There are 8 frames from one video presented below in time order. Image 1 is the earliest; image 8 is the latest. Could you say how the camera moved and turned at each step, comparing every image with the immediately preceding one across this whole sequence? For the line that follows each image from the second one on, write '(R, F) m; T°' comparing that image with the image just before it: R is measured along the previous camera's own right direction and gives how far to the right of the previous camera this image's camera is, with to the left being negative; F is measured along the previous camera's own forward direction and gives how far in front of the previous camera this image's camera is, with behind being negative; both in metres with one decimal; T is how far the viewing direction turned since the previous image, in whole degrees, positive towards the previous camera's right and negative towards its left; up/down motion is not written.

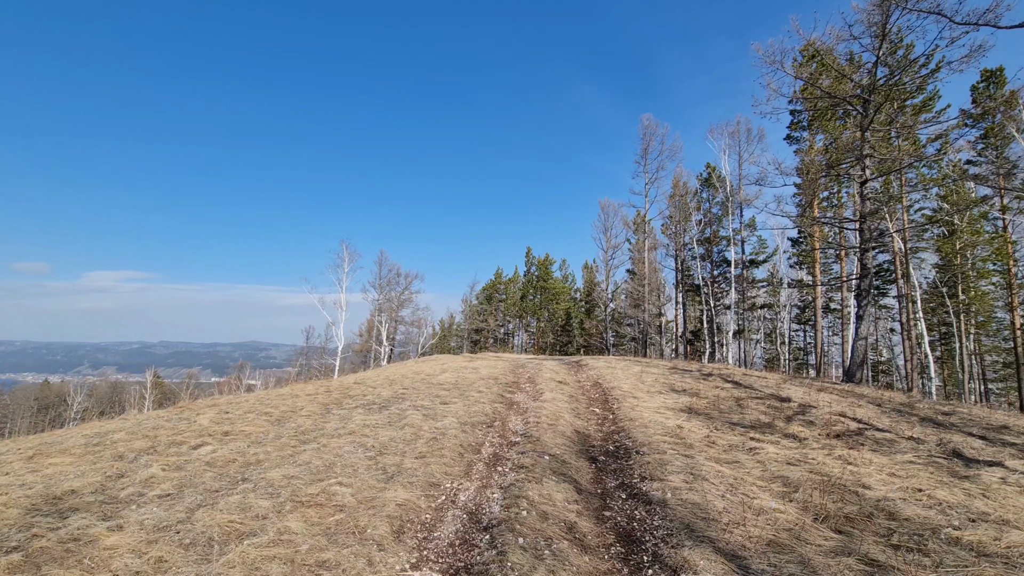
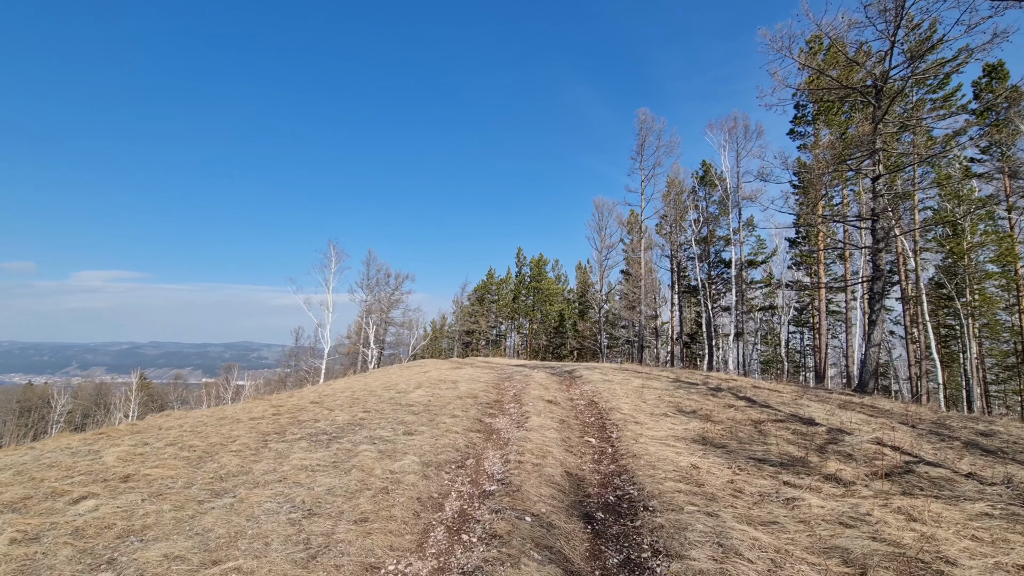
(+0.2, +1.0) m; +1°
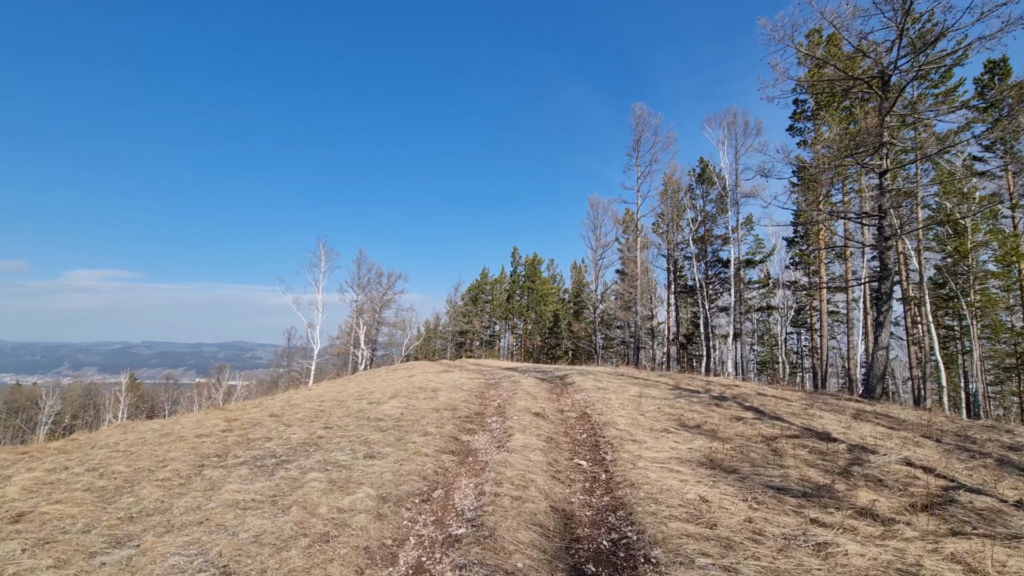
(+0.2, +0.7) m; +1°
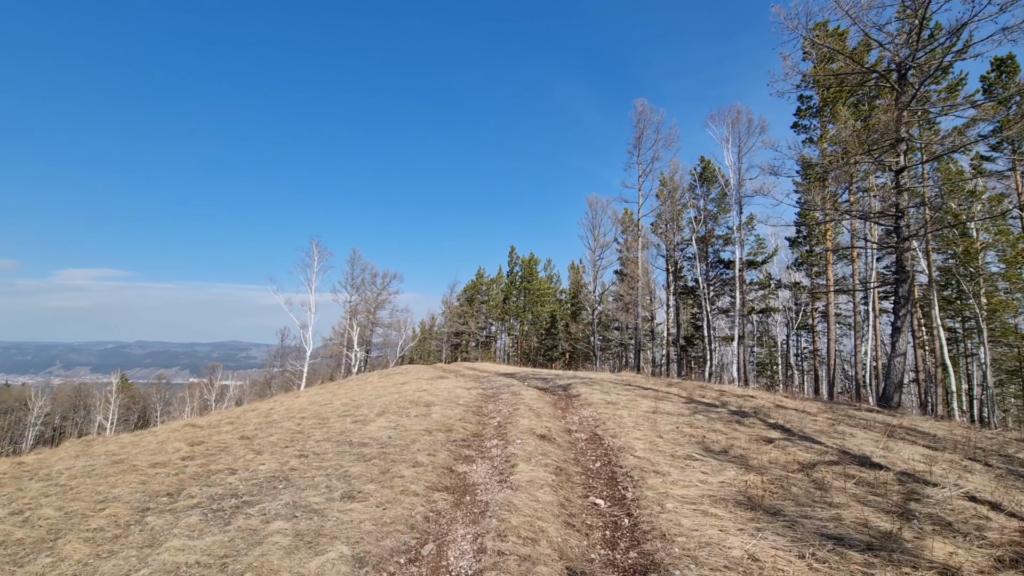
(-0.1, +0.6) m; +1°
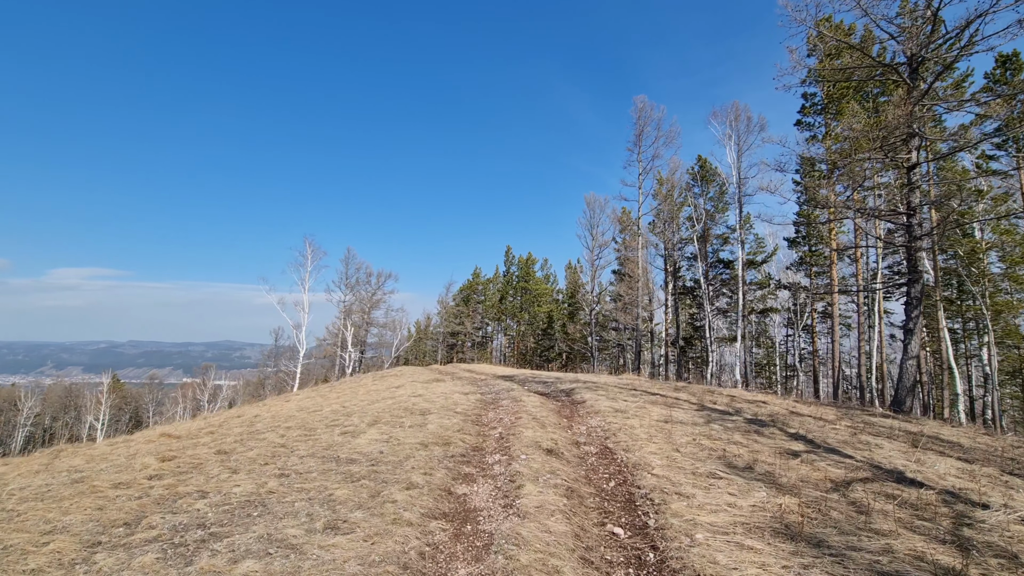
(-0.1, +0.4) m; +1°
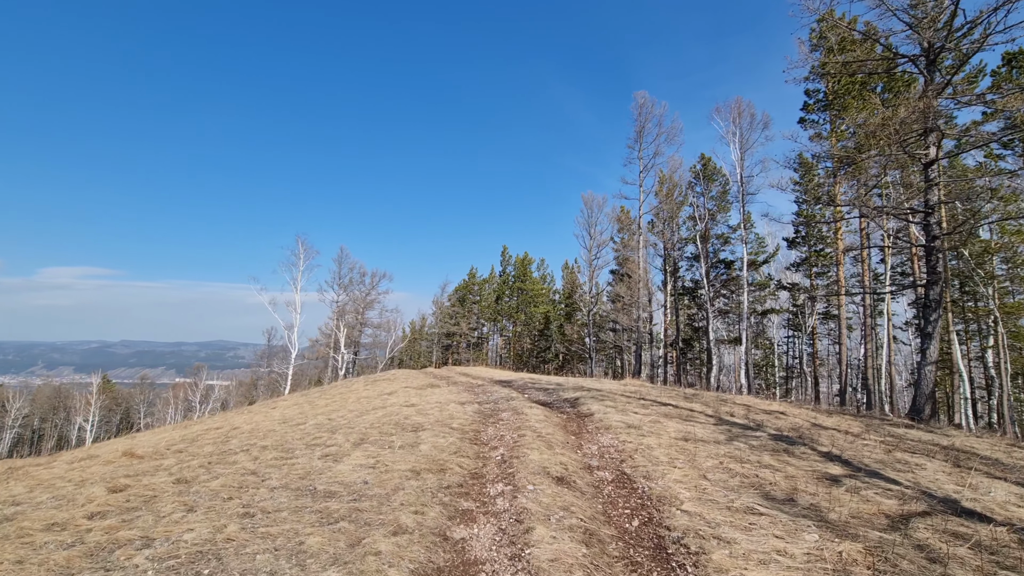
(-0.1, +0.6) m; +1°
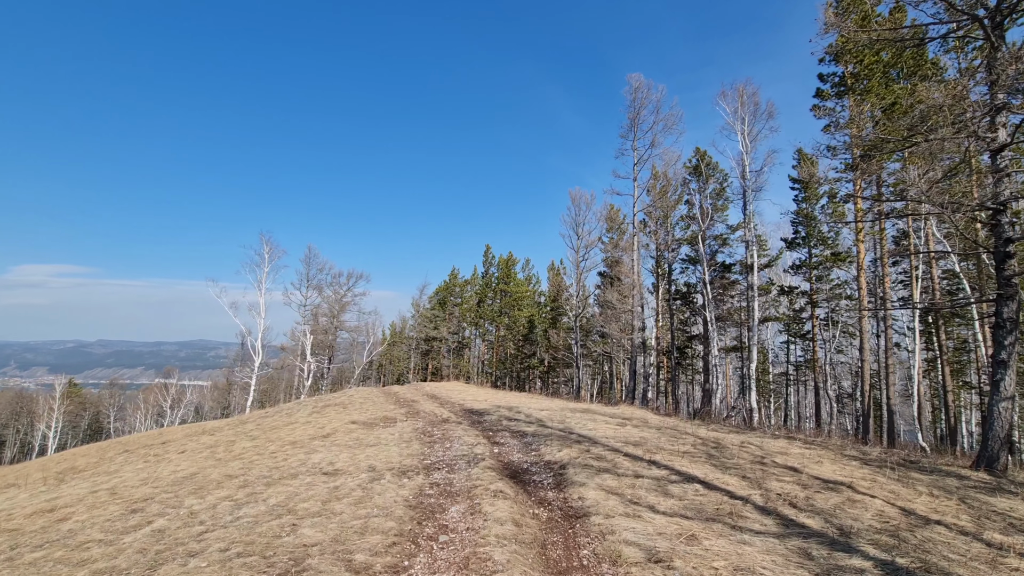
(+0.4, +2.3) m; +2°
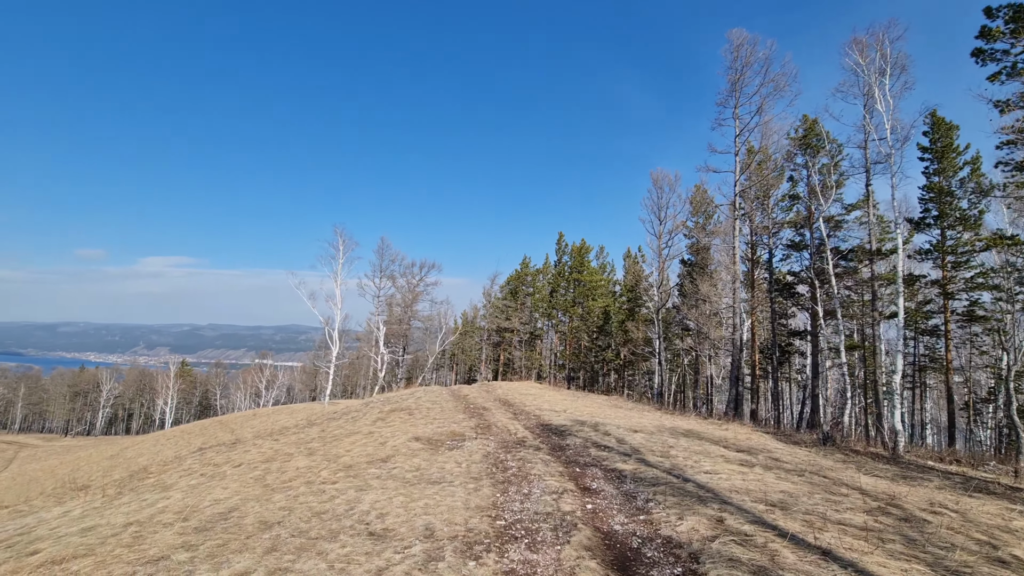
(-0.5, +1.7) m; -8°
